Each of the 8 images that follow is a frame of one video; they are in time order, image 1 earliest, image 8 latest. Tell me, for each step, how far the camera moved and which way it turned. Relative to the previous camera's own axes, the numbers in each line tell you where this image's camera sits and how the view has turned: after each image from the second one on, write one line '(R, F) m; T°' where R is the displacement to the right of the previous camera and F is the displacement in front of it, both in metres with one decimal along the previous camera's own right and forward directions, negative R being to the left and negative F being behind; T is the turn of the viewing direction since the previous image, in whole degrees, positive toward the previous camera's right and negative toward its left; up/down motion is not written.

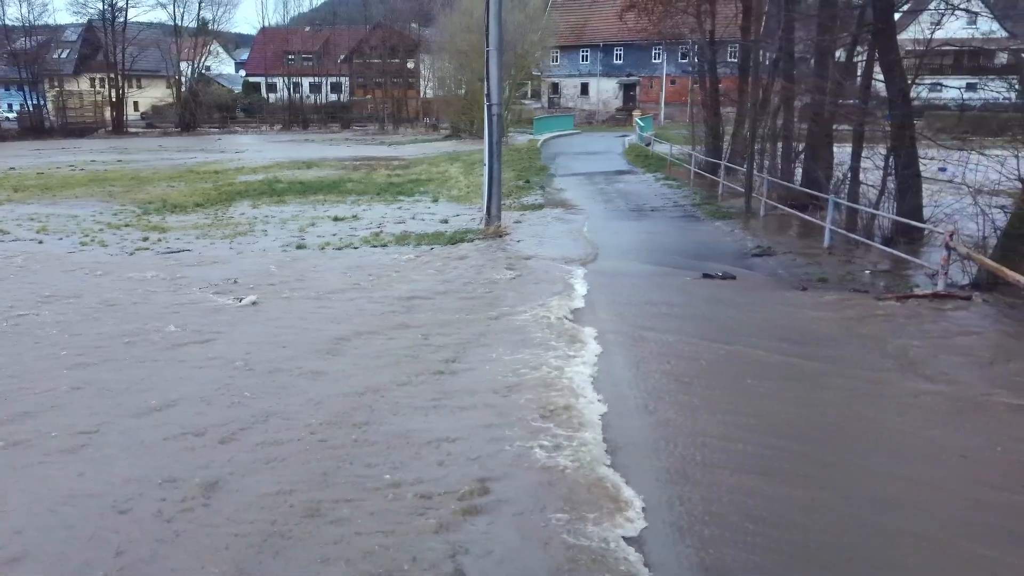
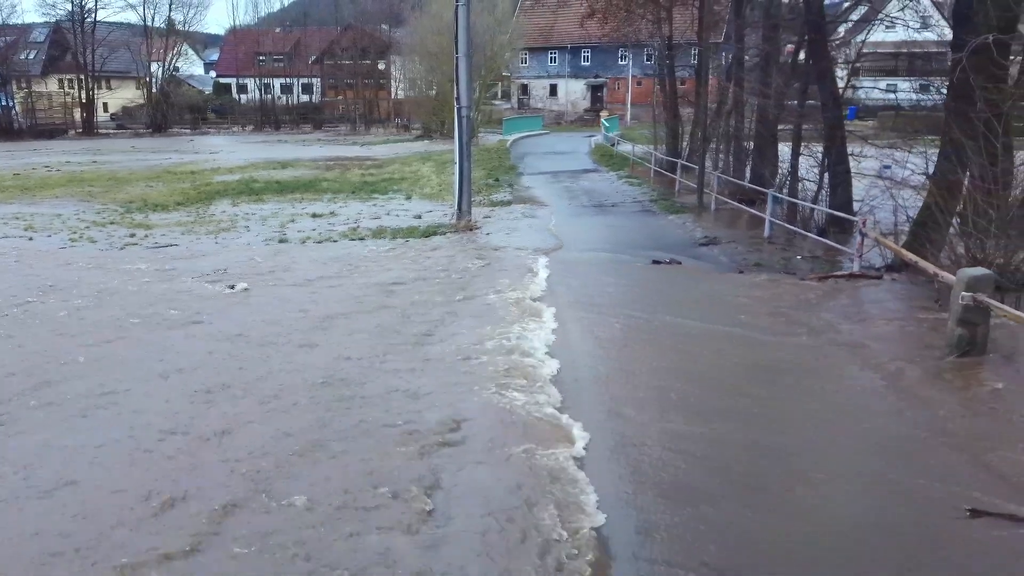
(0.0, -1.0) m; +2°
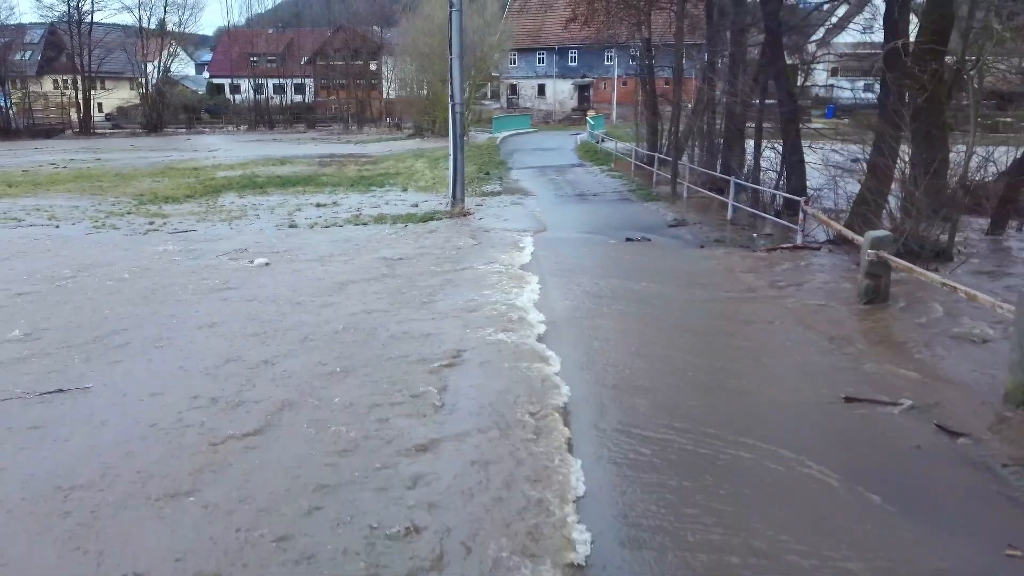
(0.0, -1.4) m; +1°
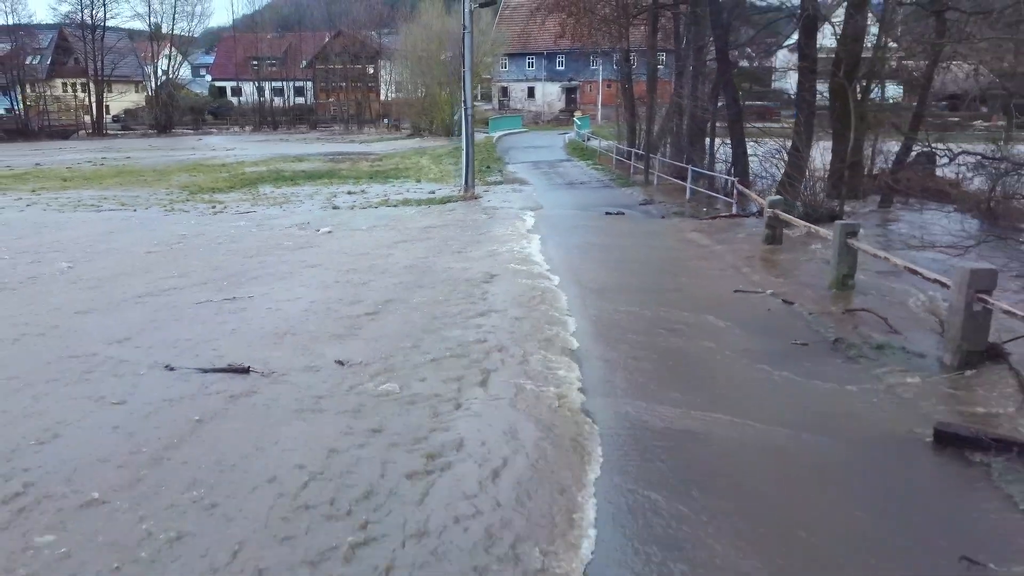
(-0.3, -3.6) m; +1°
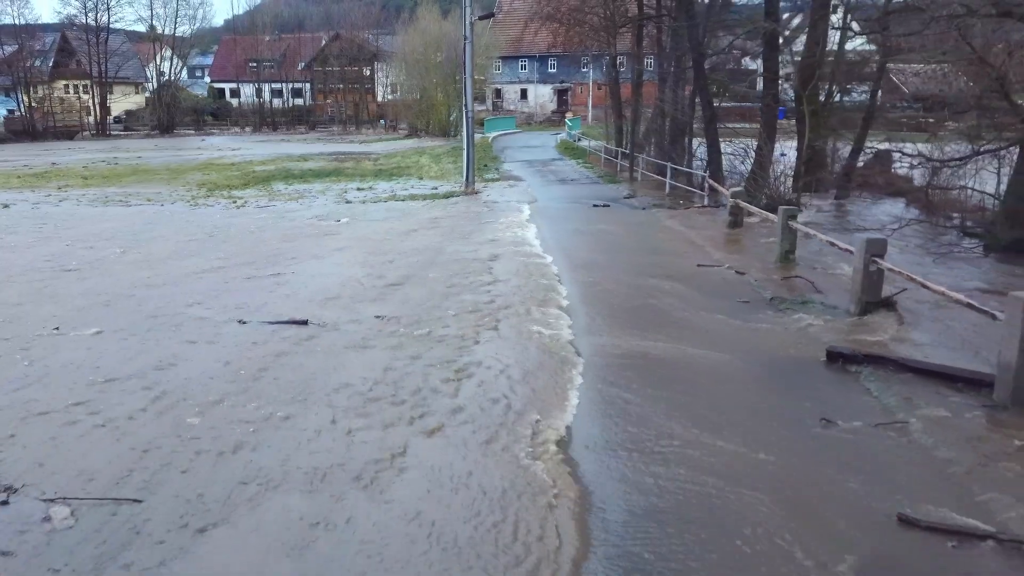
(-0.1, -1.9) m; +1°
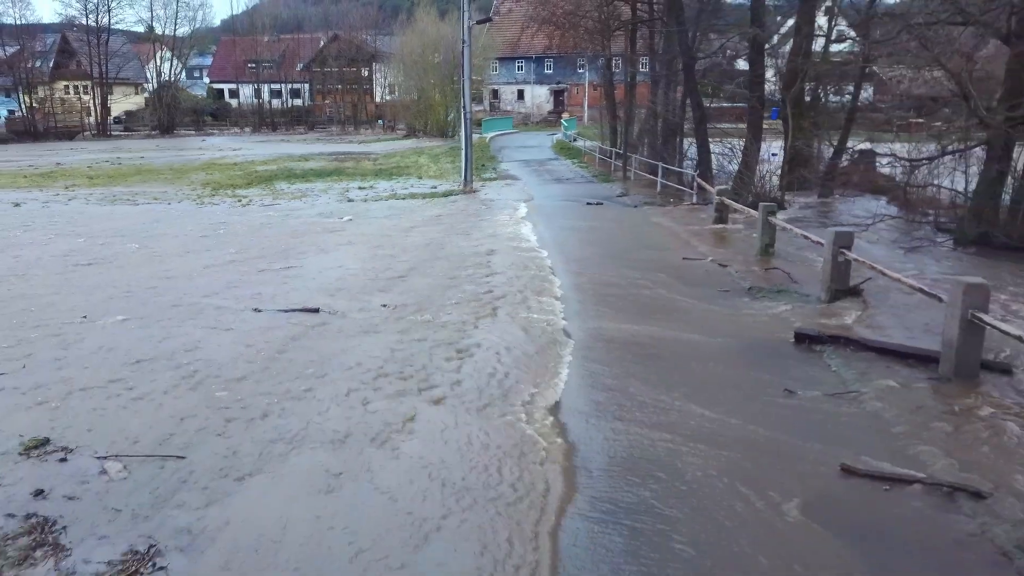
(0.0, -0.7) m; 0°
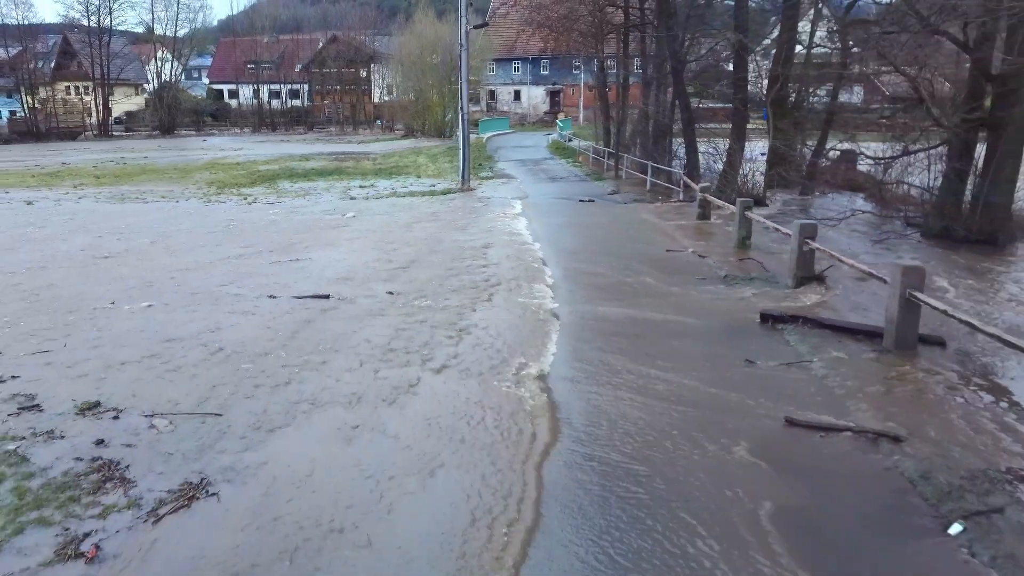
(0.0, -0.9) m; 0°
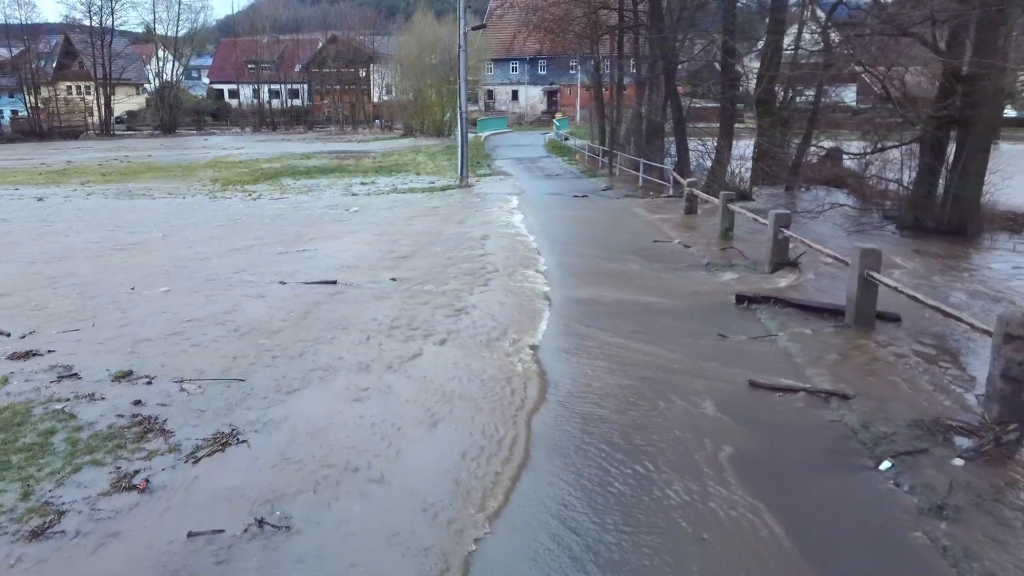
(0.0, -0.7) m; 0°
